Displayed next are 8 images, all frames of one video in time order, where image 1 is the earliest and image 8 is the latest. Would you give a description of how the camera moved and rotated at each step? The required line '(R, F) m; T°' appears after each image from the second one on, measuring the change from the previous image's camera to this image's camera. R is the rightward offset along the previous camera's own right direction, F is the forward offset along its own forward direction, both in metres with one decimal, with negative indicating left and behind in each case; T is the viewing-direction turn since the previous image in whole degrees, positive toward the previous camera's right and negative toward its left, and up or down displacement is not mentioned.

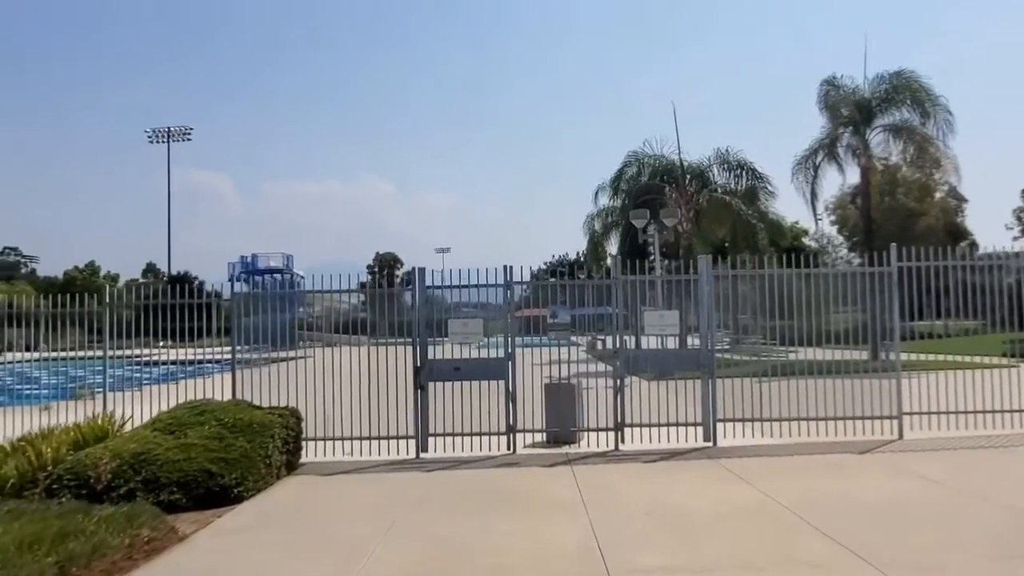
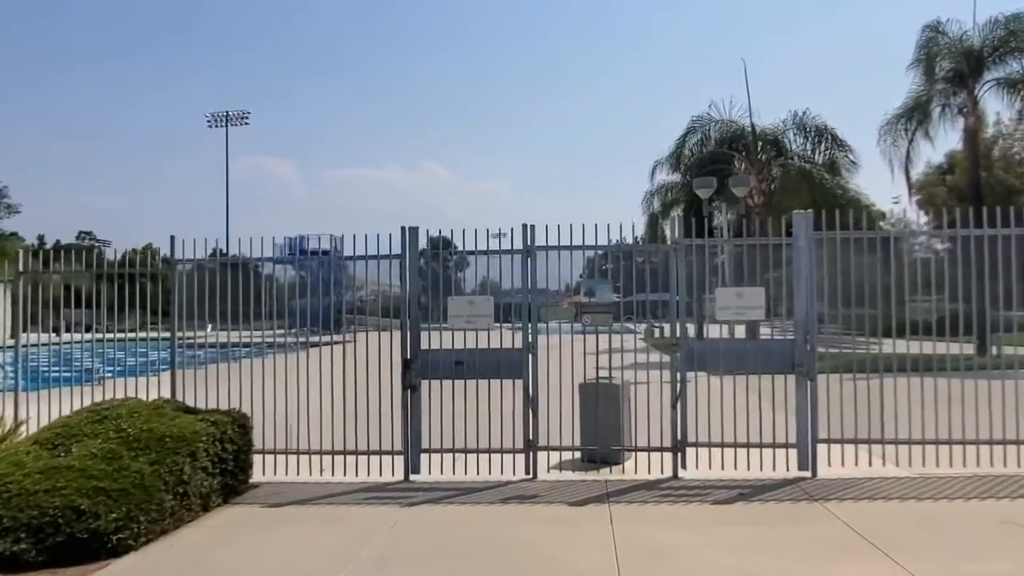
(+0.4, +3.3) m; -4°
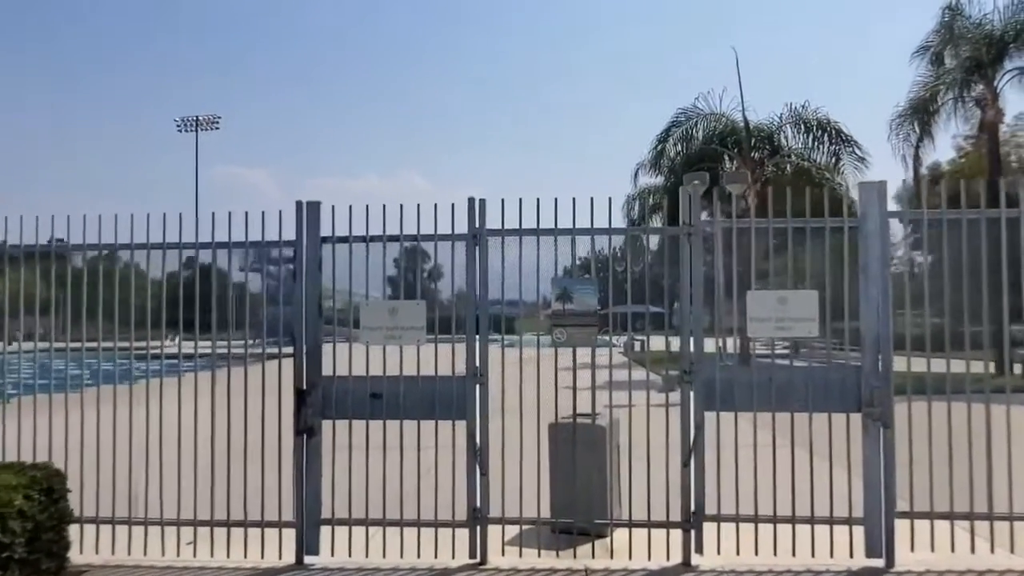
(+0.3, +2.8) m; +2°
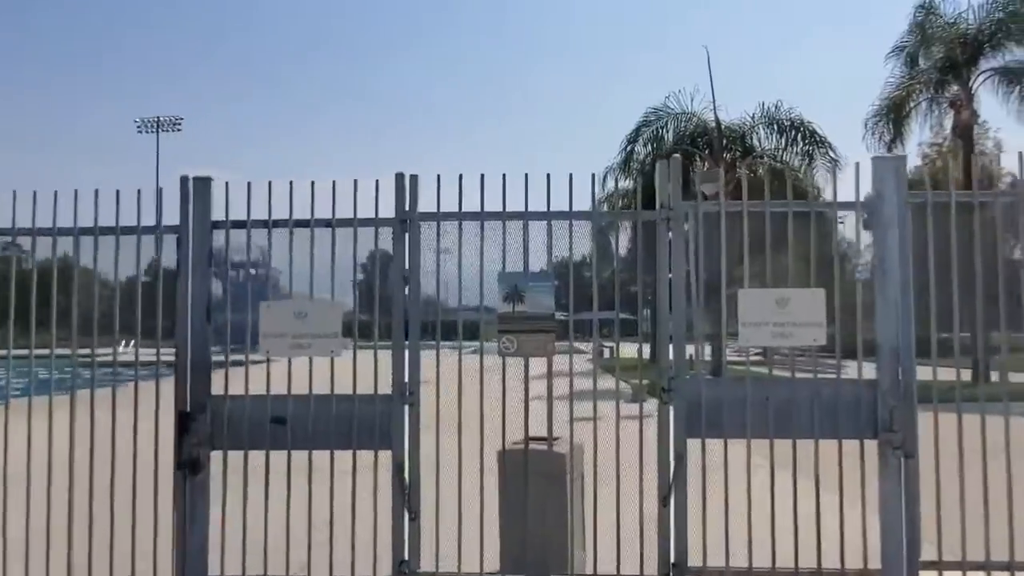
(+0.2, +1.2) m; +2°
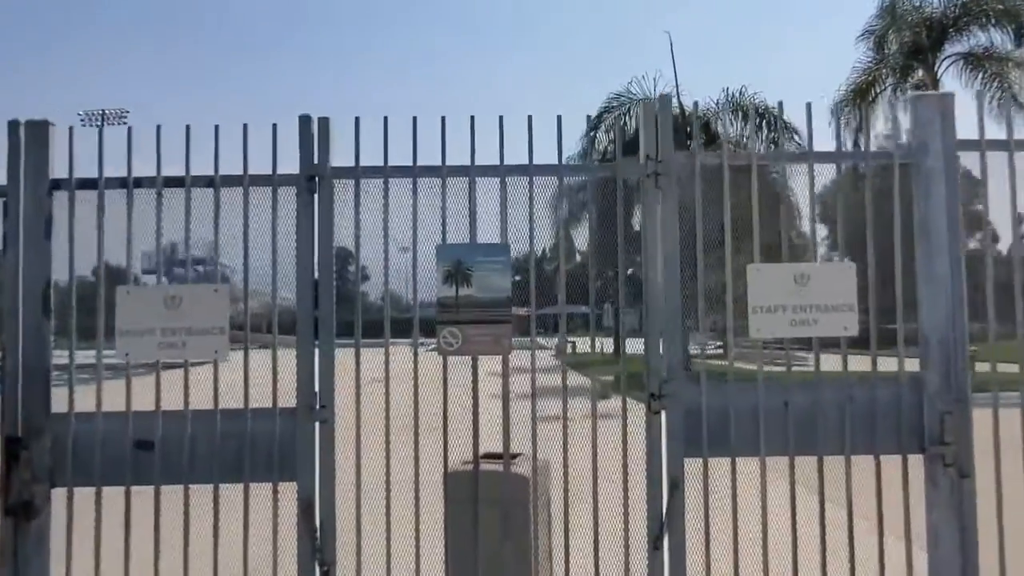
(+0.1, +1.2) m; +3°
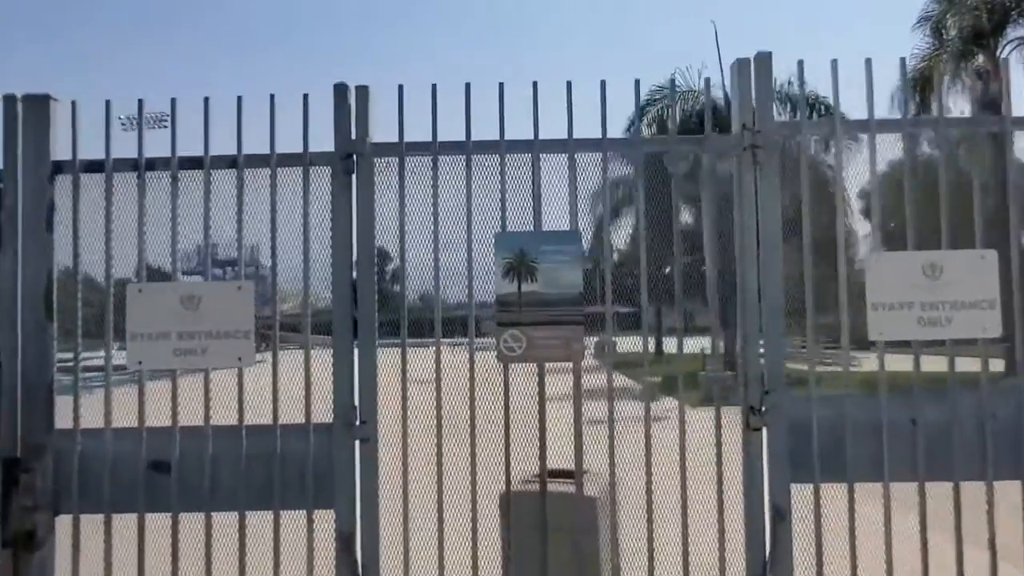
(-0.2, +0.6) m; -3°
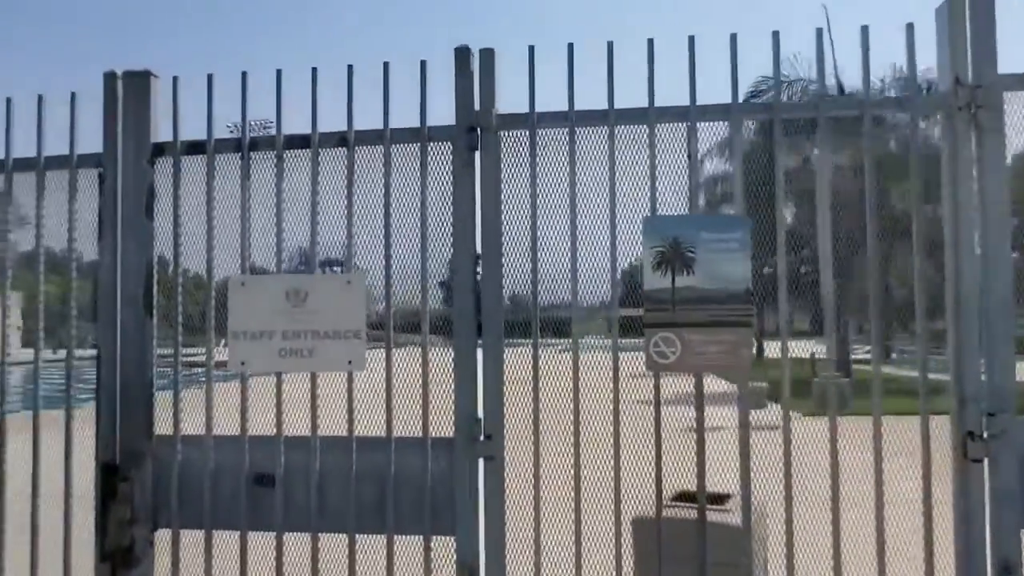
(-0.2, +0.5) m; -7°
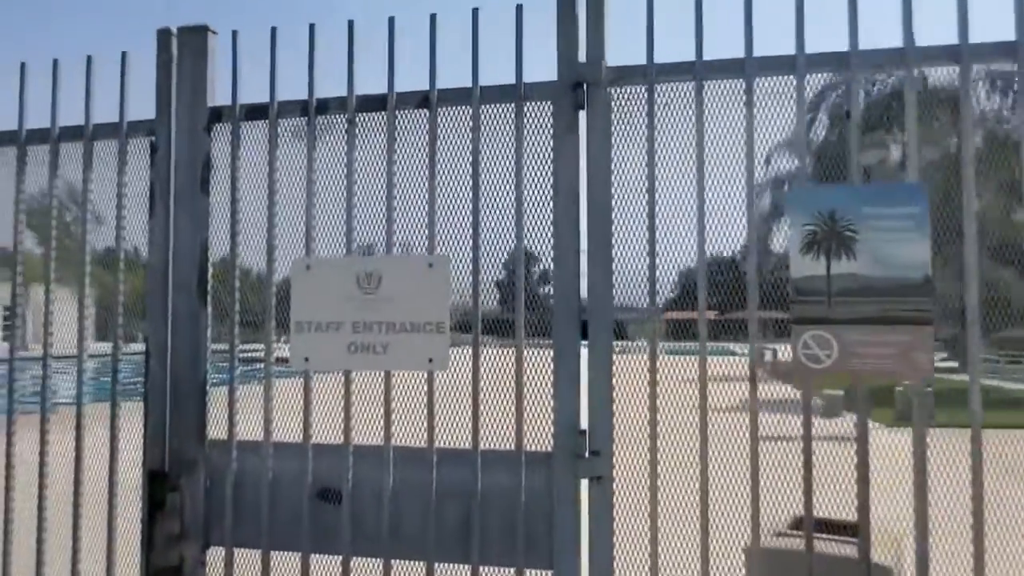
(-0.2, +0.5) m; -4°
